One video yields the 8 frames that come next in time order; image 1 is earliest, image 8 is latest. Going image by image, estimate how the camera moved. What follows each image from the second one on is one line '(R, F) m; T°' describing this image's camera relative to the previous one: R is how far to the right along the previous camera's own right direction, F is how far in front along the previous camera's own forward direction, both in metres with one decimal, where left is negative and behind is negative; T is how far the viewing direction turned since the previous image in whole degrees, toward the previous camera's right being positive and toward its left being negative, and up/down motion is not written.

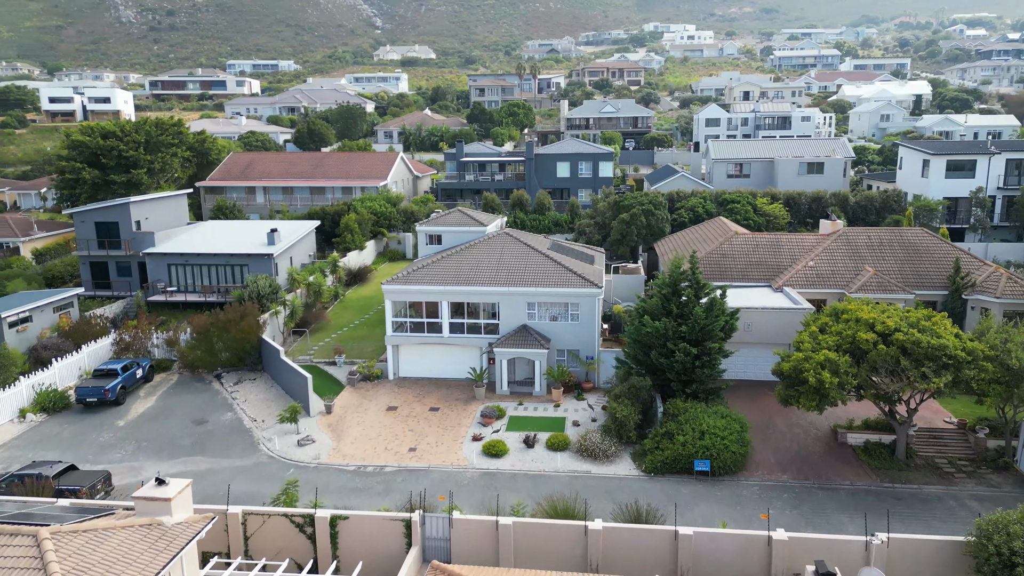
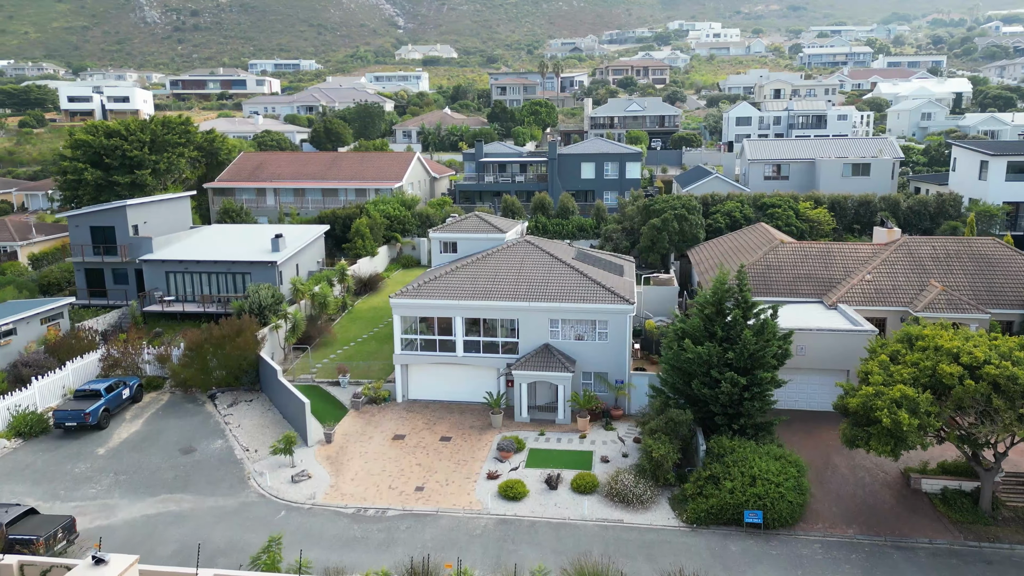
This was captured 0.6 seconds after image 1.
(0.0, +2.9) m; -2°
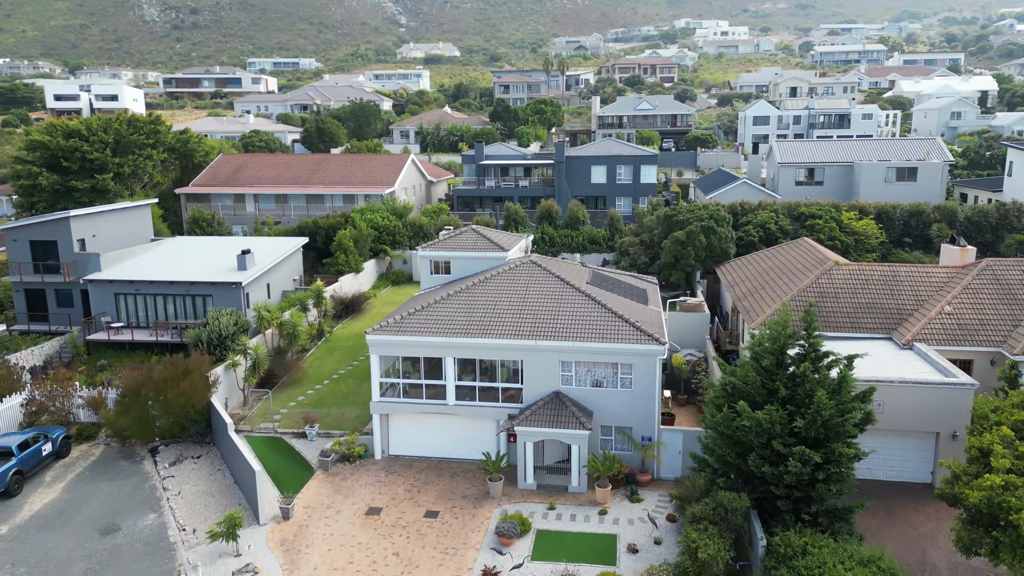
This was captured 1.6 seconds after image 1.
(0.0, +4.8) m; 0°
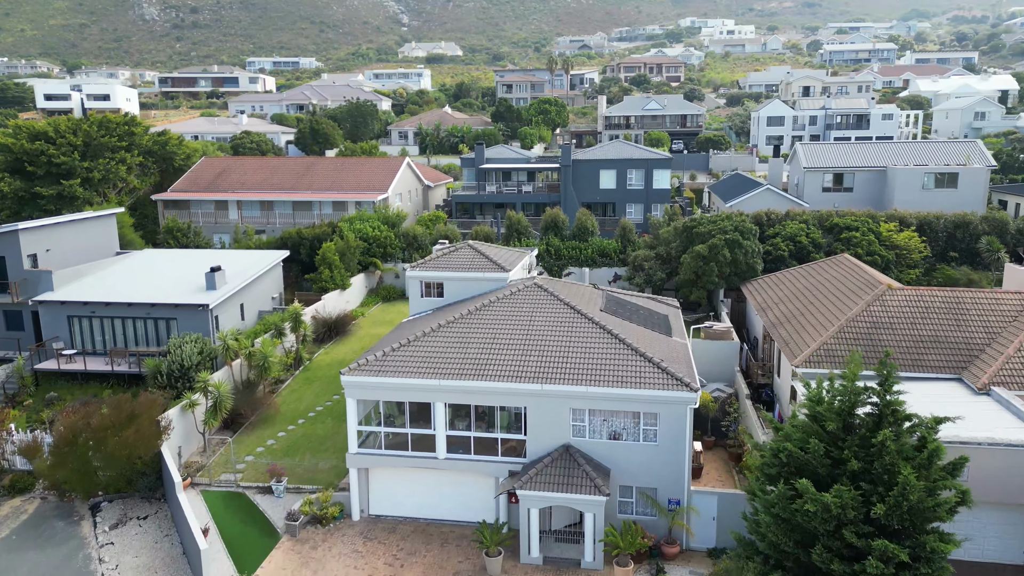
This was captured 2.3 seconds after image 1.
(0.0, +3.4) m; 0°
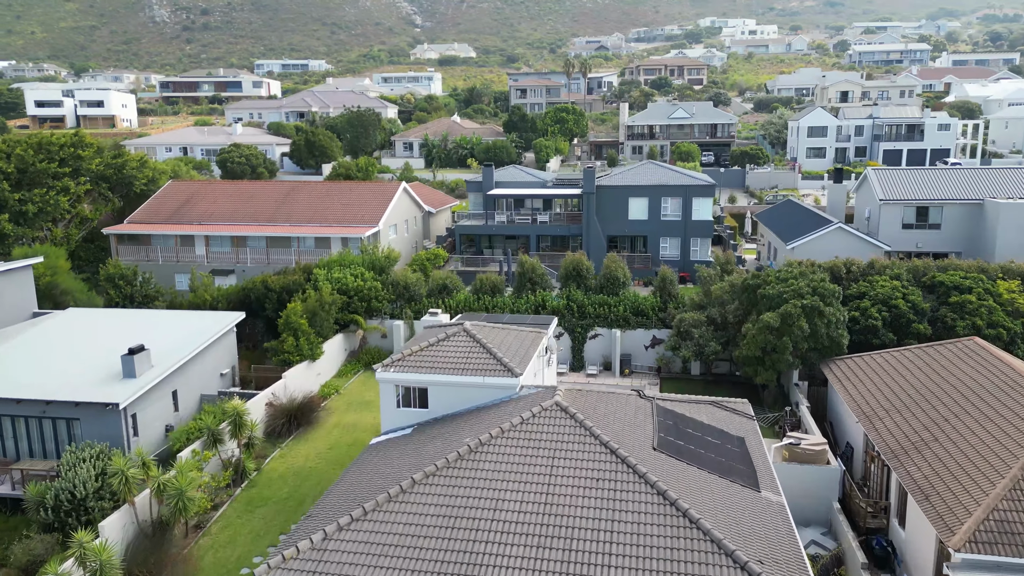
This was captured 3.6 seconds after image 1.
(0.0, +6.8) m; -1°
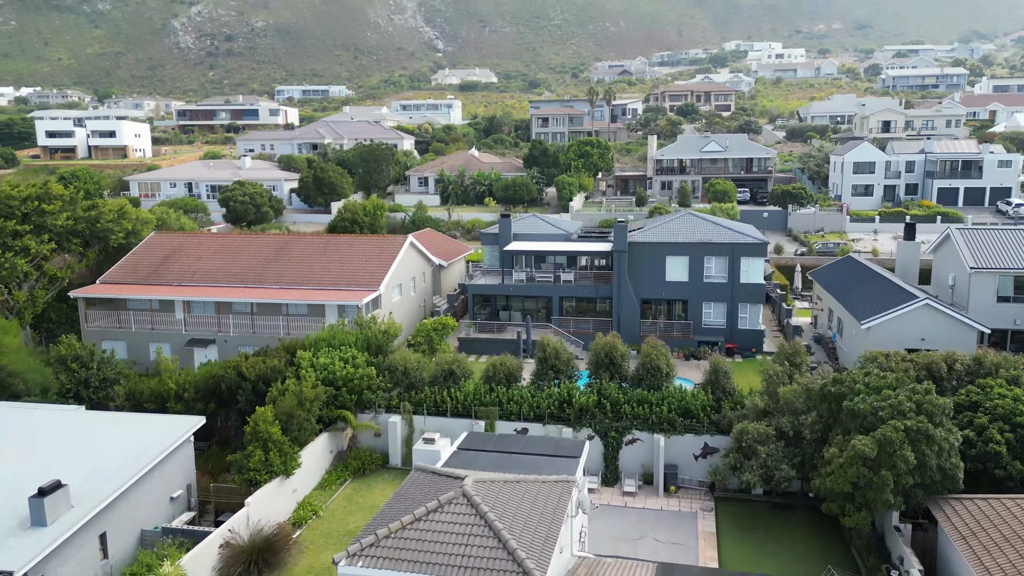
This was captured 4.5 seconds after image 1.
(0.0, +4.9) m; -2°
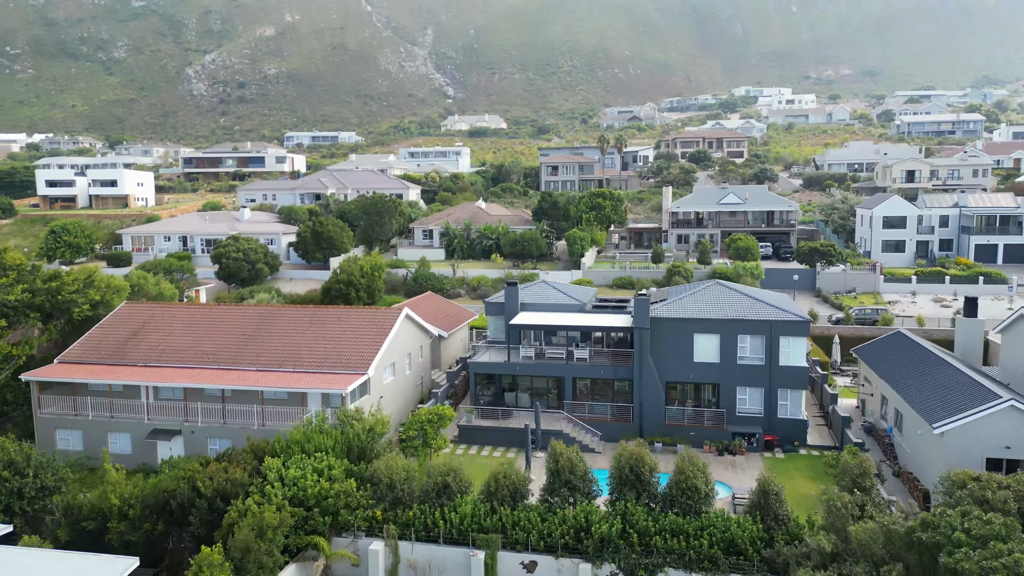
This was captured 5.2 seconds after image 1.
(+0.1, +3.8) m; -1°
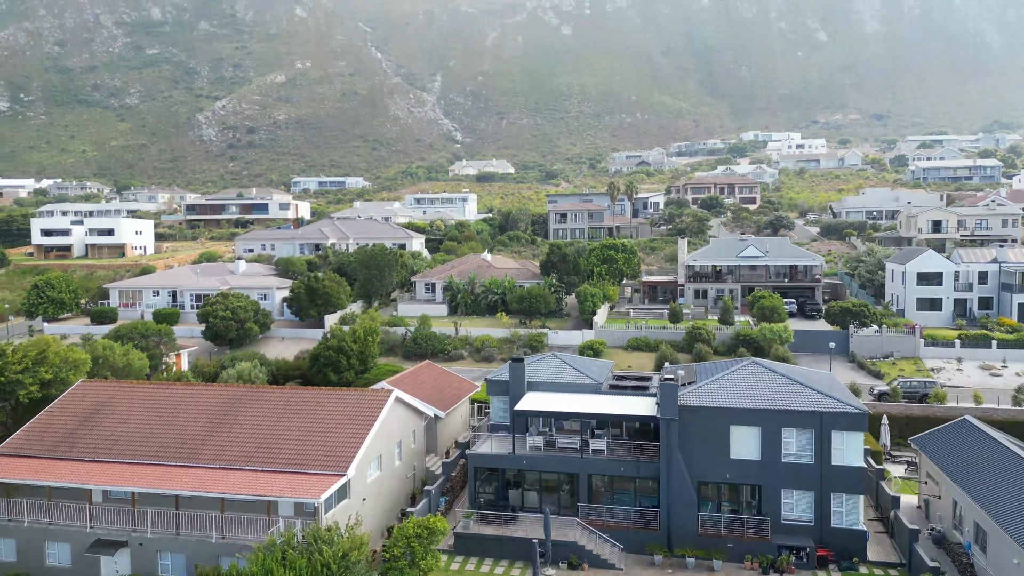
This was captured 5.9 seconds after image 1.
(+0.1, +3.9) m; -1°
